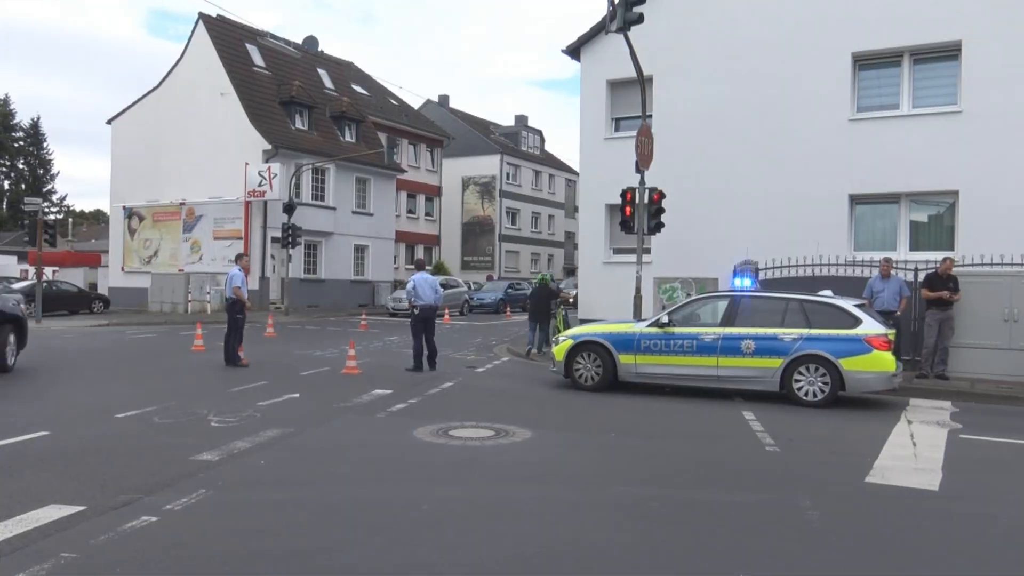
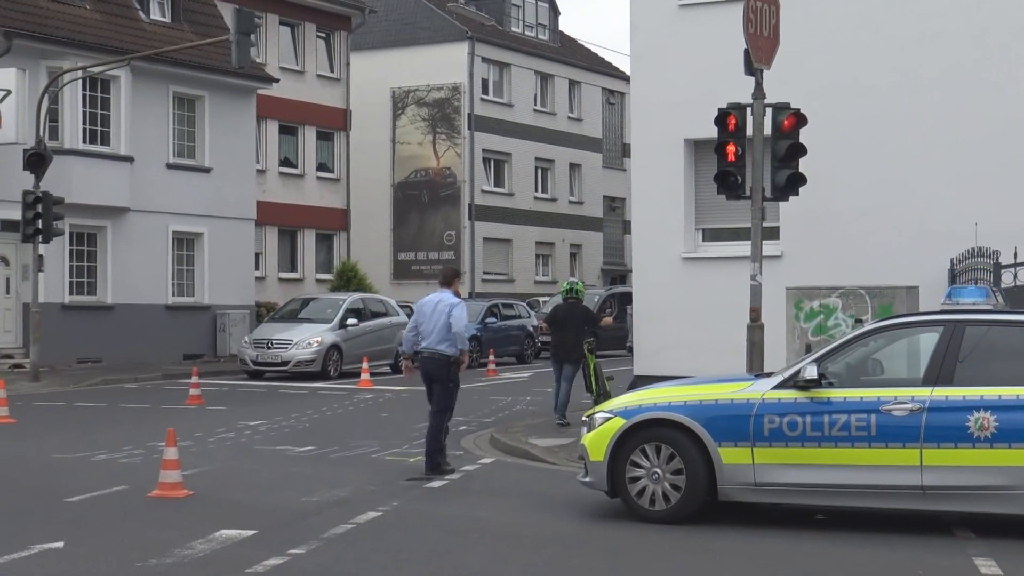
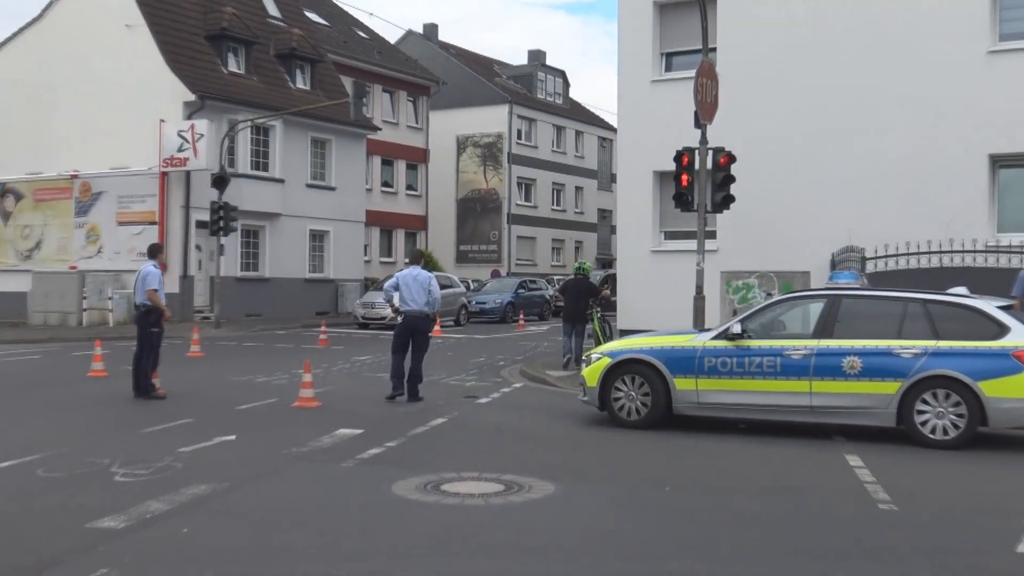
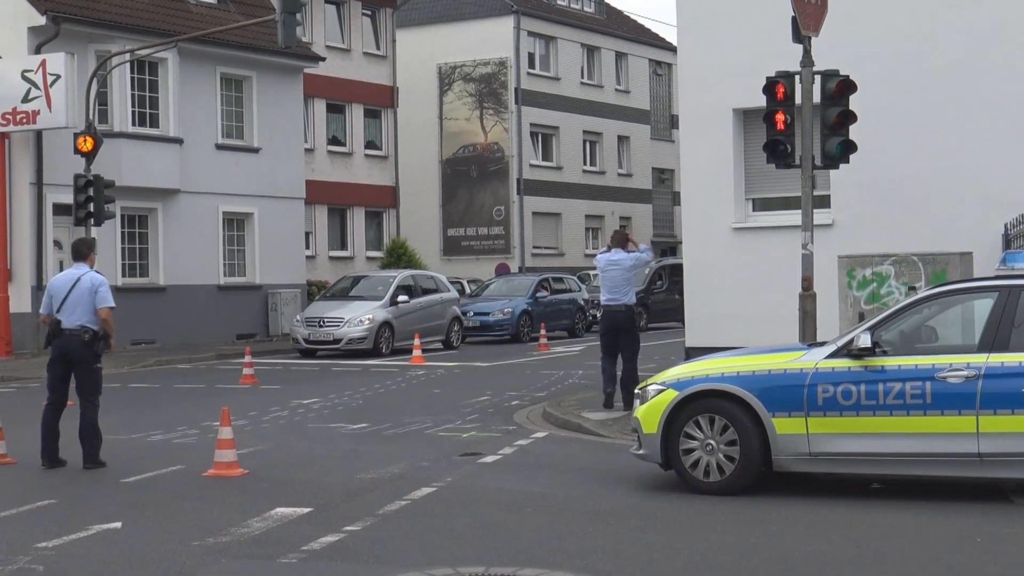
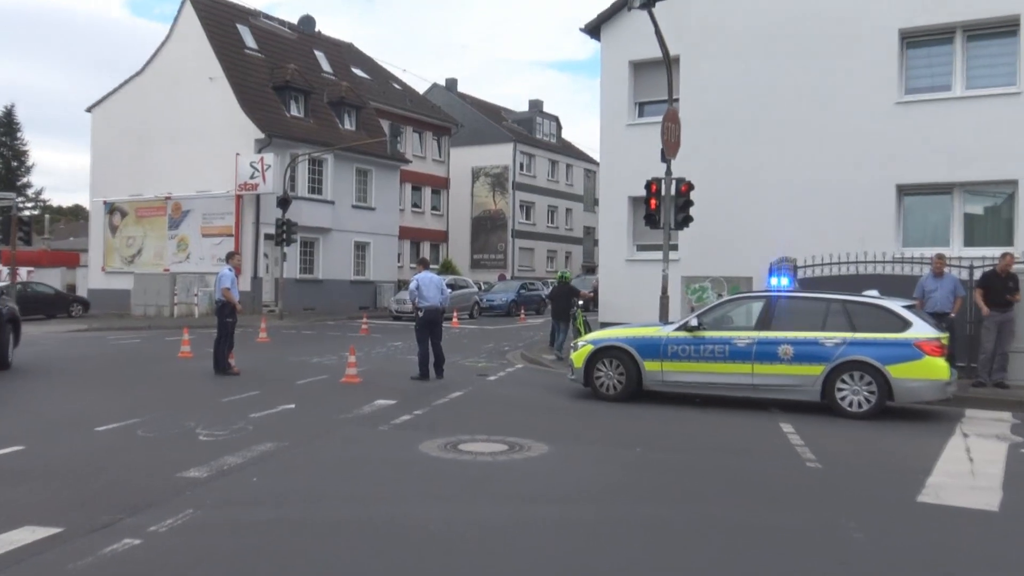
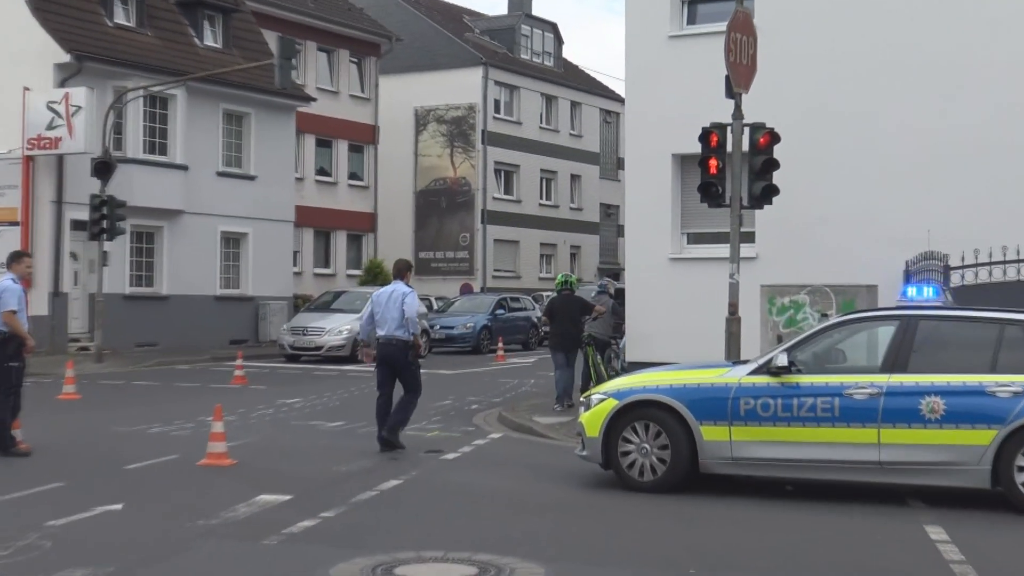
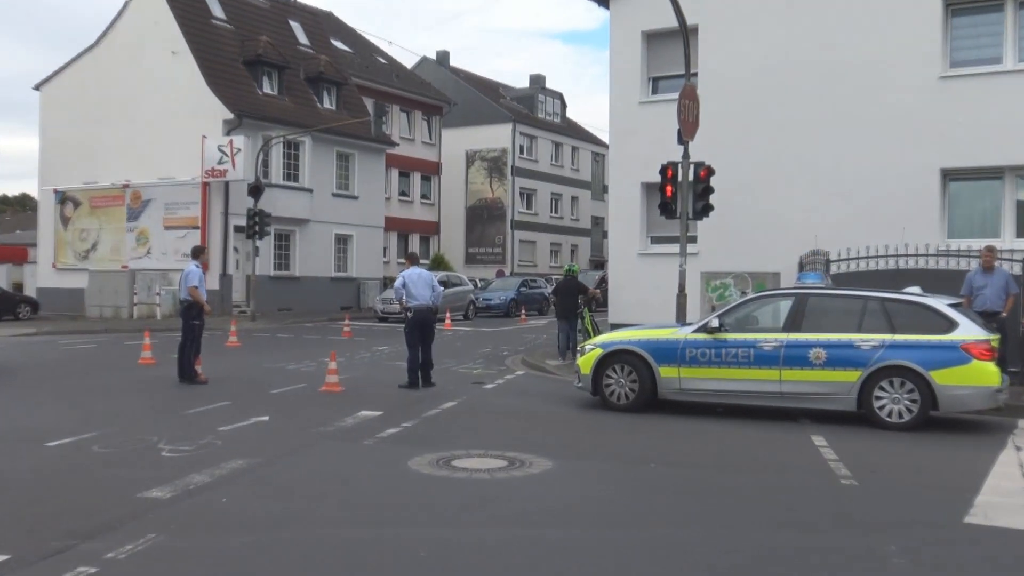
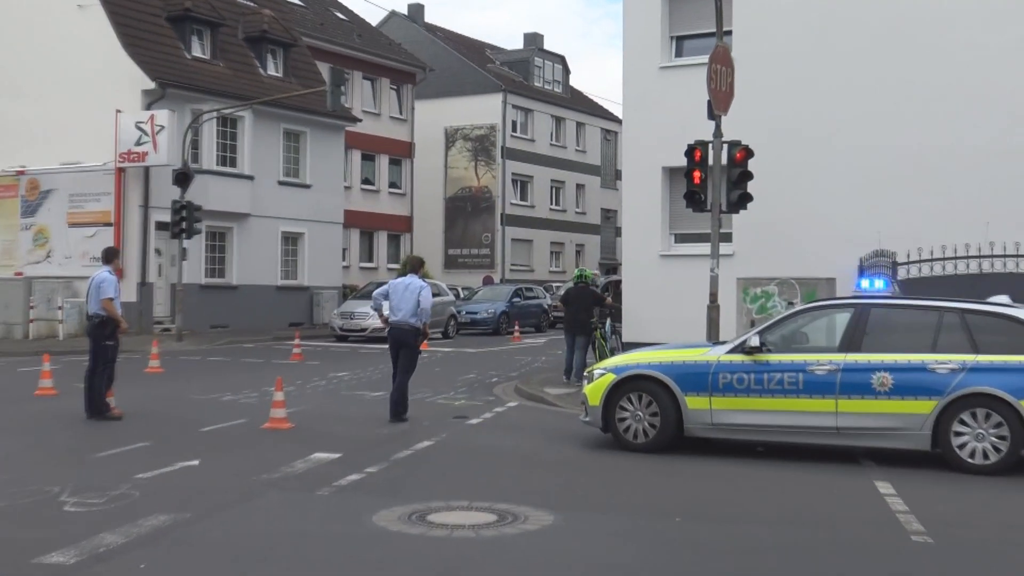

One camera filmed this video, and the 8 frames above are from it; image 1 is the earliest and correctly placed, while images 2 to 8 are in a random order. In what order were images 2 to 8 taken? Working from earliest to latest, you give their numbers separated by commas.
5, 7, 3, 8, 6, 2, 4
